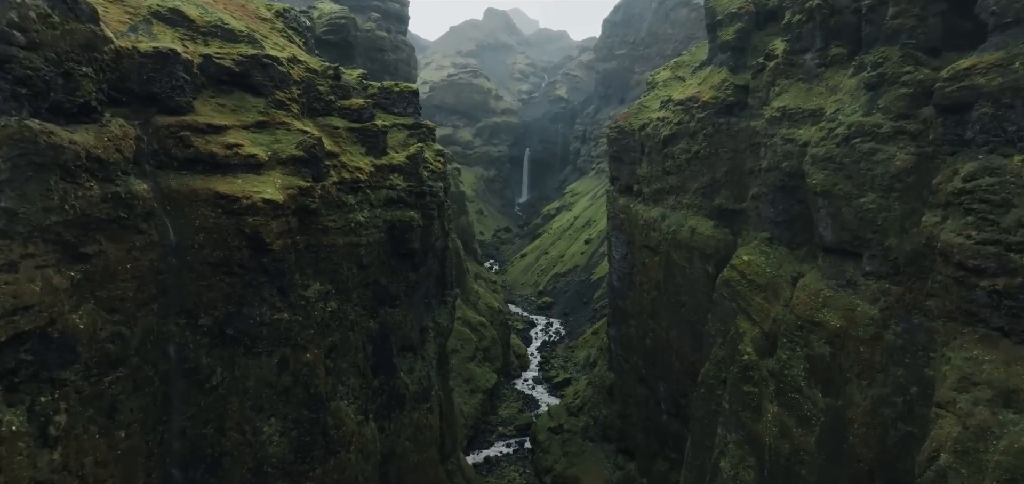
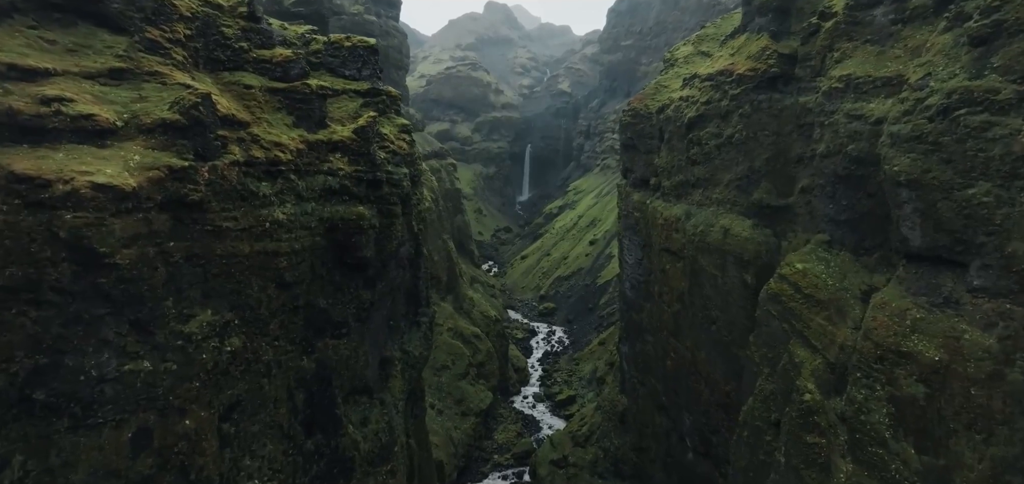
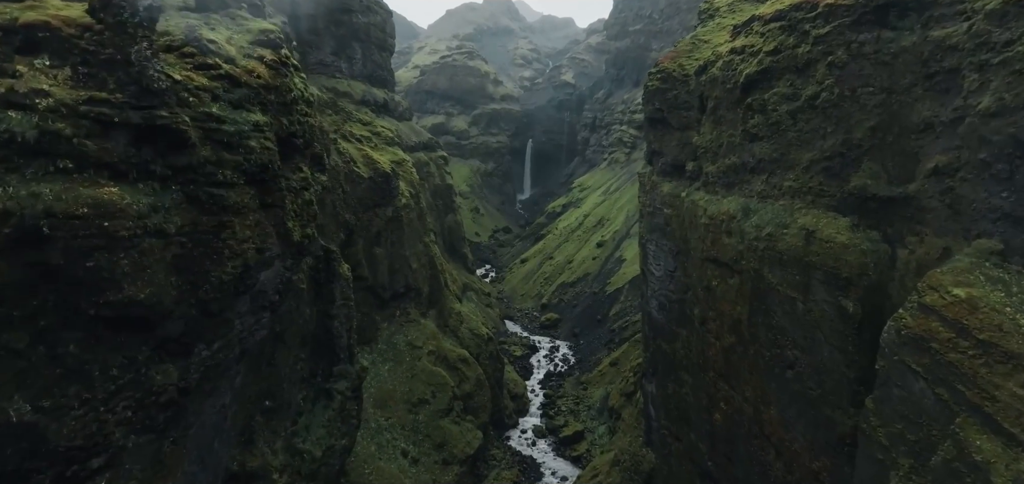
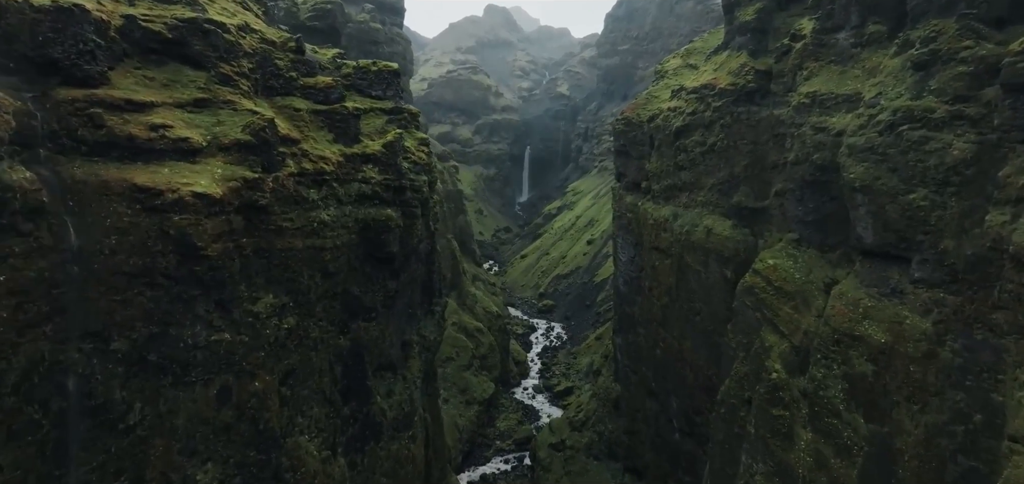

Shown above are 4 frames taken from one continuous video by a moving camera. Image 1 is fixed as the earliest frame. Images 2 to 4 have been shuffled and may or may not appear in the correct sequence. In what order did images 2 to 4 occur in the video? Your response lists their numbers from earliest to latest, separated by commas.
4, 2, 3
